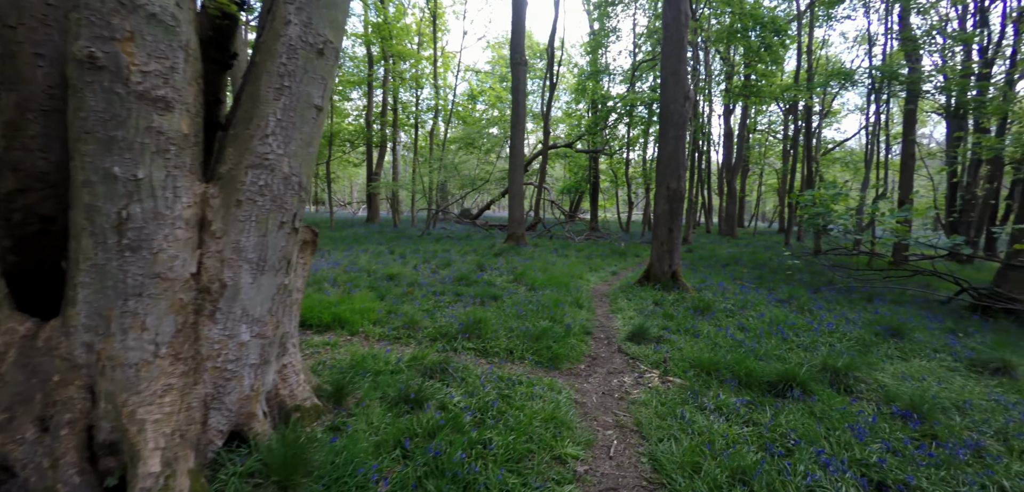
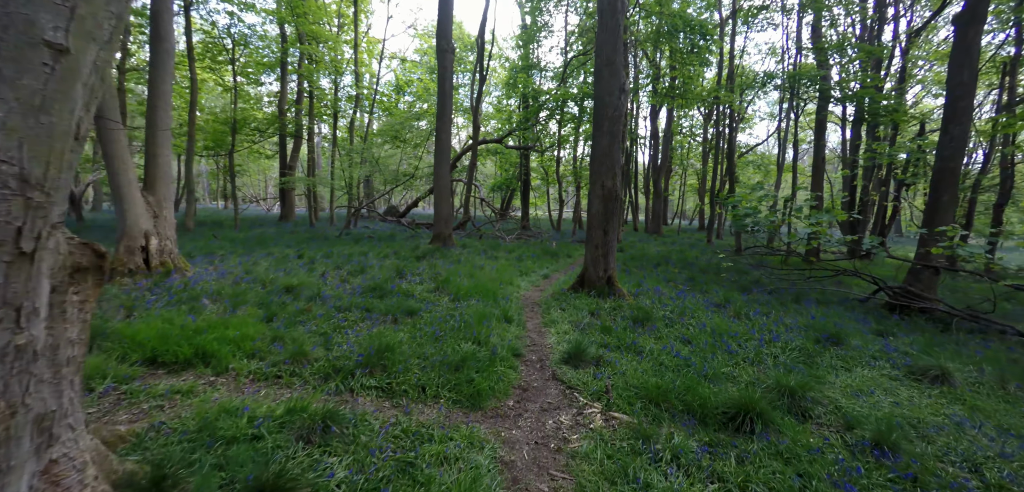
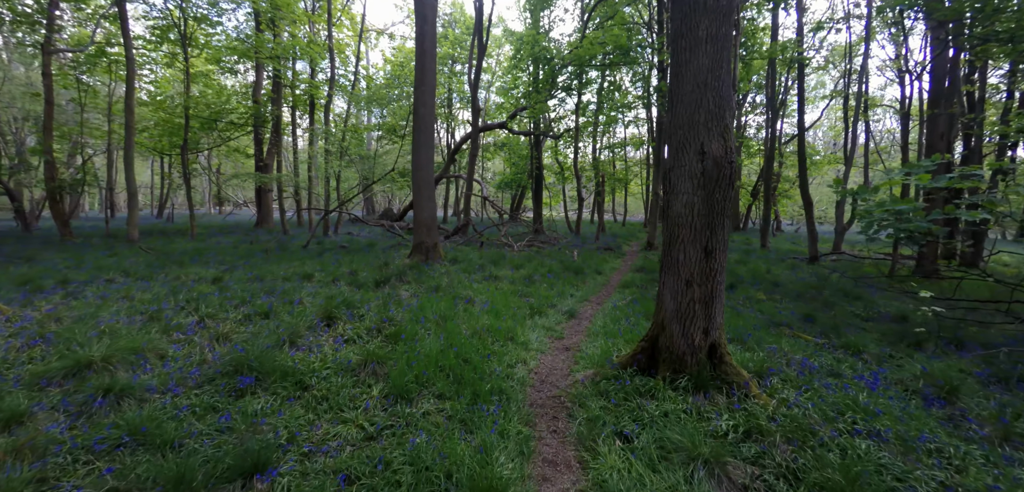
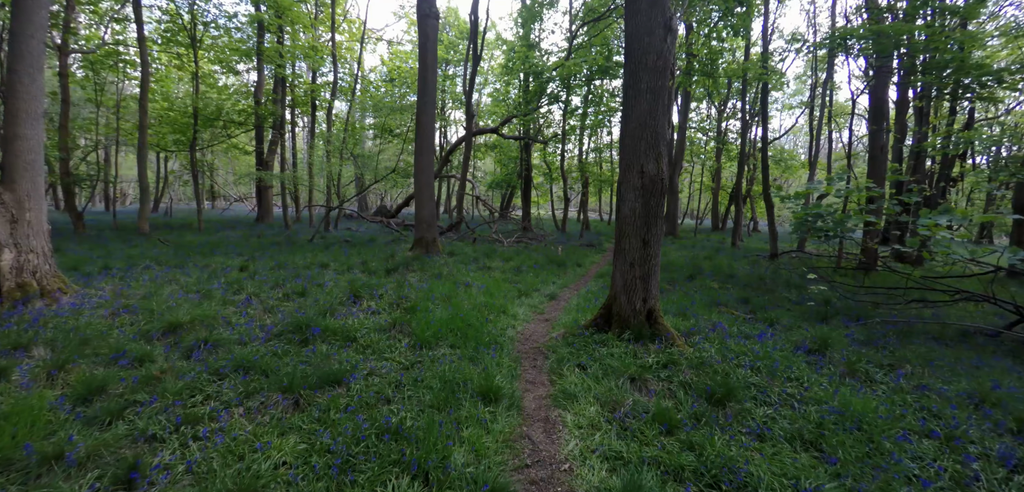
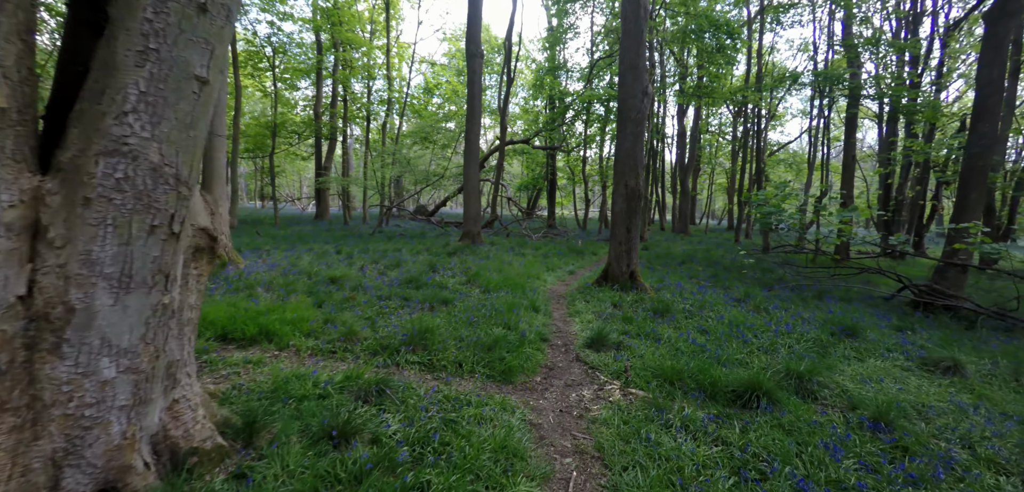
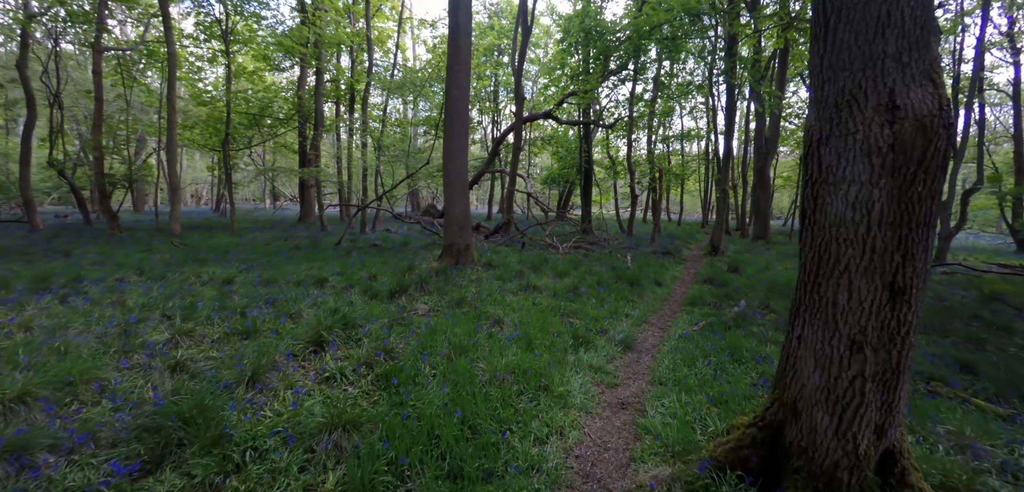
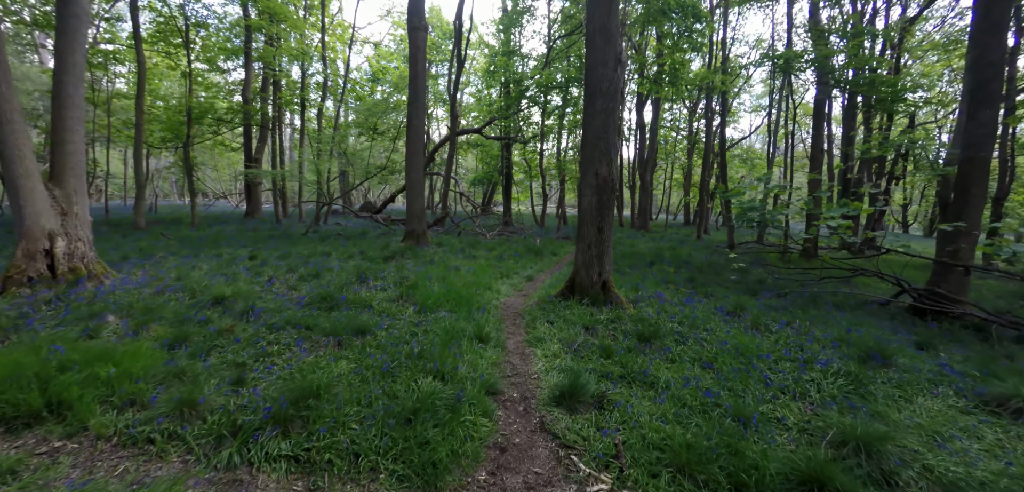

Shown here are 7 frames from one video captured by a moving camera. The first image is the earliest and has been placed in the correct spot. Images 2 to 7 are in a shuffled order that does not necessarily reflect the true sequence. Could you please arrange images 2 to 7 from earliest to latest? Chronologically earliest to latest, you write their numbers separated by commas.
5, 2, 7, 4, 3, 6
